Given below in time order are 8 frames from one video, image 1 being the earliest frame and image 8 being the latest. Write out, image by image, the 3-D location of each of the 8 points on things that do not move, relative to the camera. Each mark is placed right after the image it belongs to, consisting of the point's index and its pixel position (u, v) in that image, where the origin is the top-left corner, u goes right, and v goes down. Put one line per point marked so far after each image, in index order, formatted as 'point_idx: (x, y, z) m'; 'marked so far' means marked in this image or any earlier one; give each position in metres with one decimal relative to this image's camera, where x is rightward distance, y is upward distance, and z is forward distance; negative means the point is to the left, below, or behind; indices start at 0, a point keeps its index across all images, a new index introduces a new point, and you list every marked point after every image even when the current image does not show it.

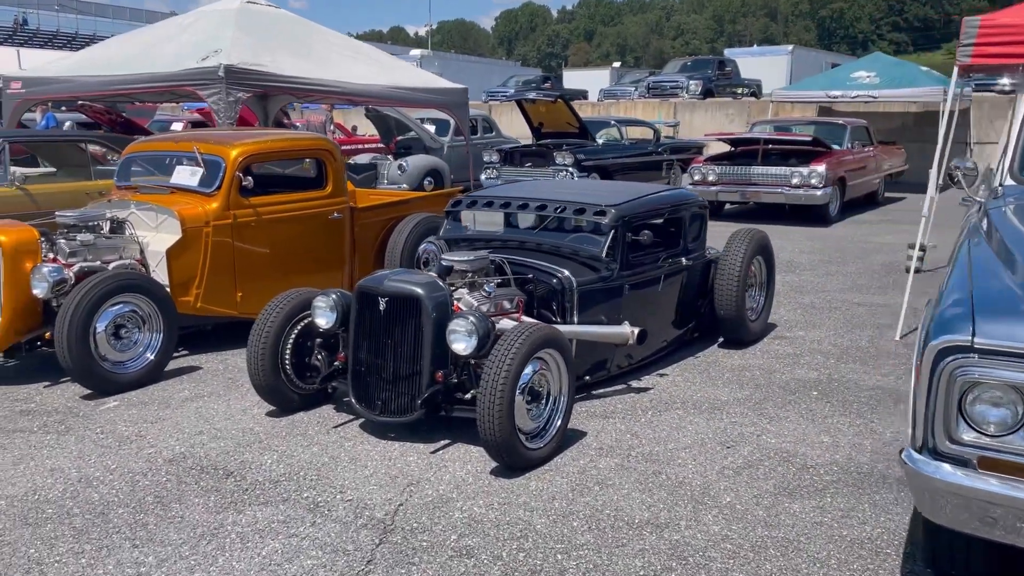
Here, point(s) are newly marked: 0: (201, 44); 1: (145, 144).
0: (-3.4, +2.7, +9.2) m
1: (-2.9, +1.2, +6.7) m
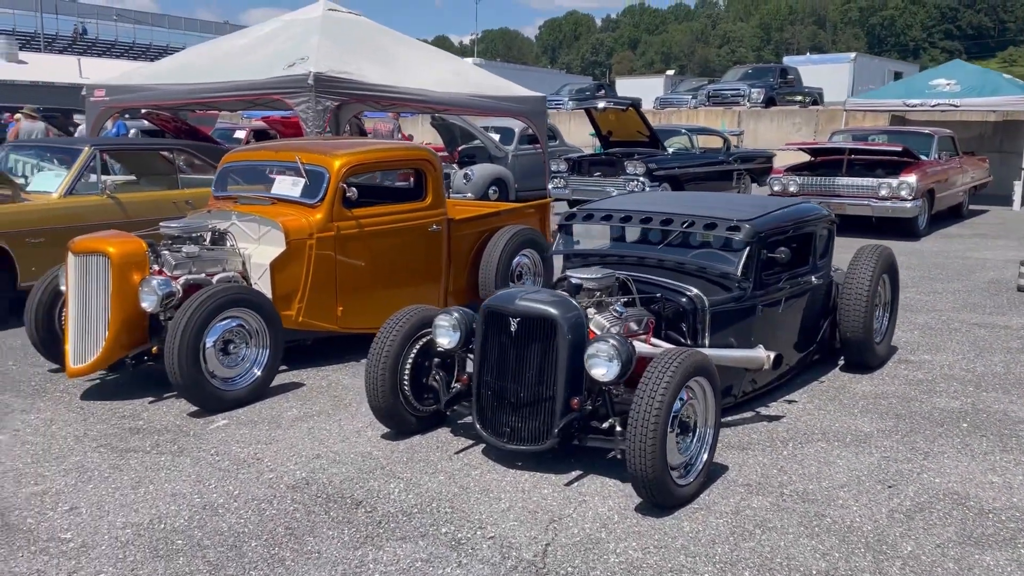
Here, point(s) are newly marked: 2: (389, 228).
0: (-2.4, +2.6, +9.1) m
1: (-2.1, +1.1, +6.5) m
2: (-0.9, +0.4, +6.2) m
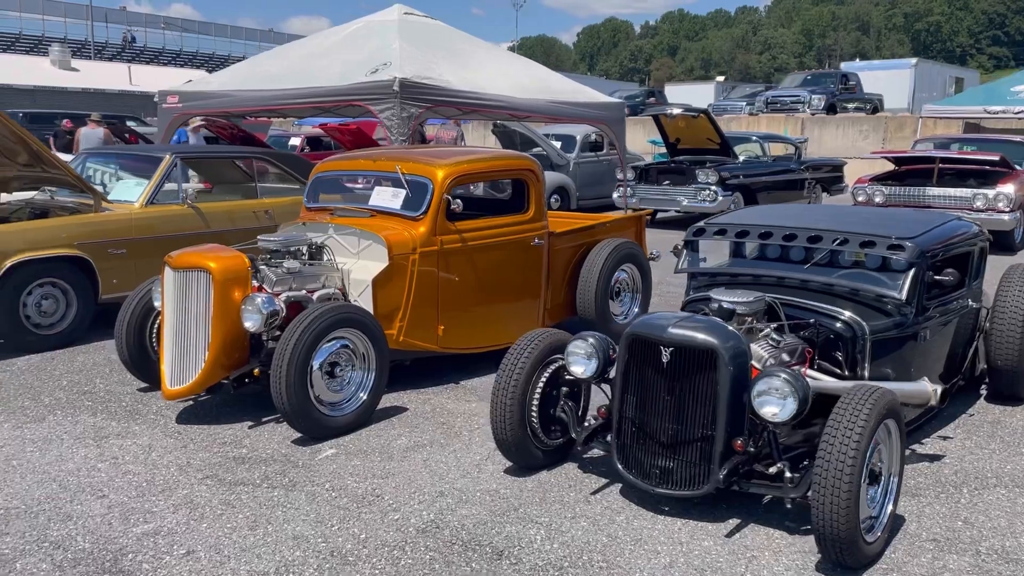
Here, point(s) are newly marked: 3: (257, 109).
0: (-1.5, +2.4, +8.8) m
1: (-1.3, +0.9, +6.2) m
2: (-0.1, +0.3, +5.8) m
3: (-2.8, +2.0, +9.3) m
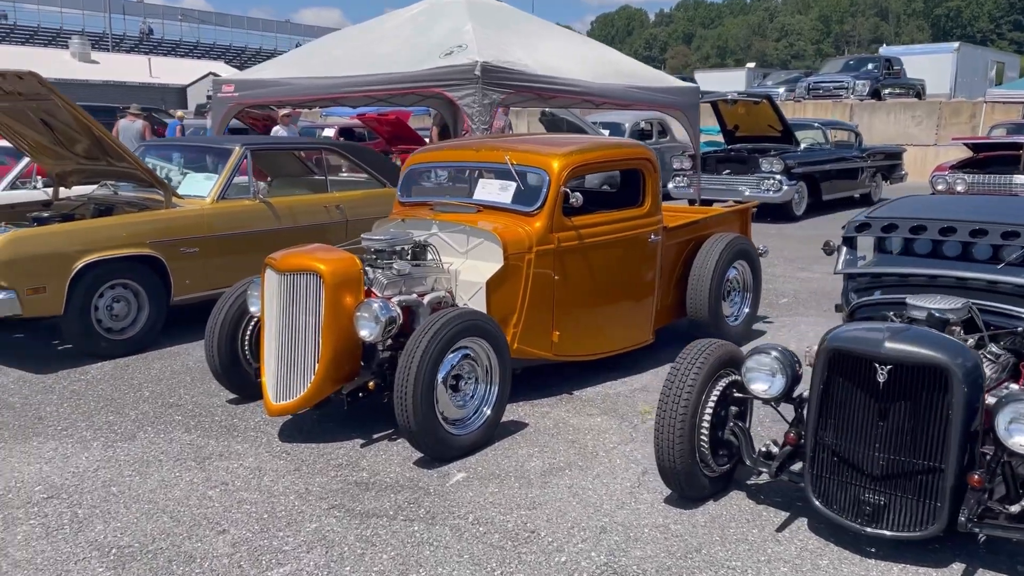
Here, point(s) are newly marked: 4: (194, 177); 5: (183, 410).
0: (-0.7, +2.4, +8.3) m
1: (-0.5, +0.9, +5.7) m
2: (+0.6, +0.3, +5.3) m
3: (-2.0, +2.0, +8.8) m
4: (-2.7, +1.0, +7.2) m
5: (-2.0, -0.7, +5.1) m
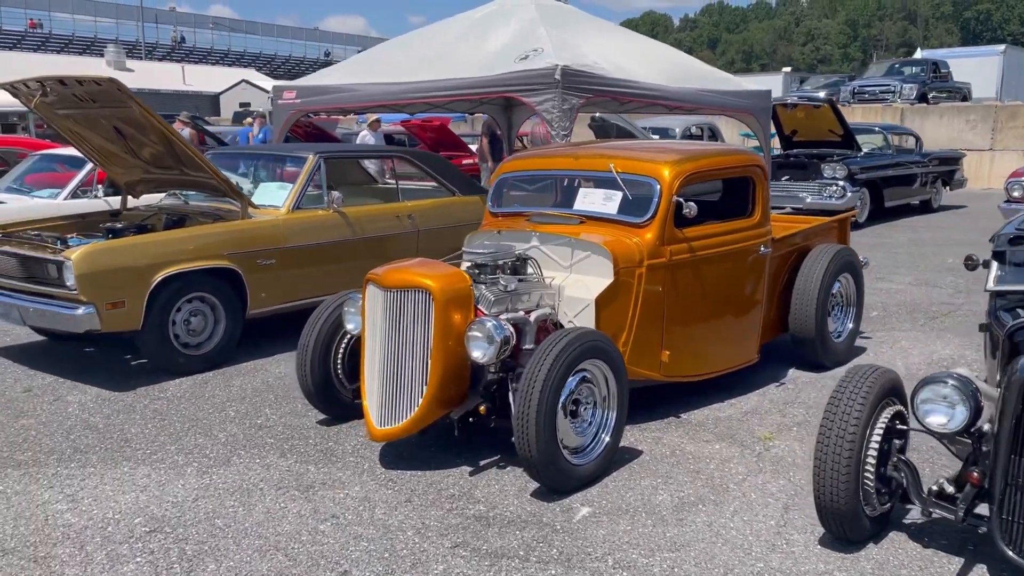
0: (0.0, +2.3, +8.0) m
1: (+0.1, +0.8, +5.4) m
2: (+1.2, +0.2, +5.0) m
3: (-1.3, +1.9, +8.6) m
4: (-2.0, +0.9, +7.0) m
5: (-1.4, -0.8, +4.8) m
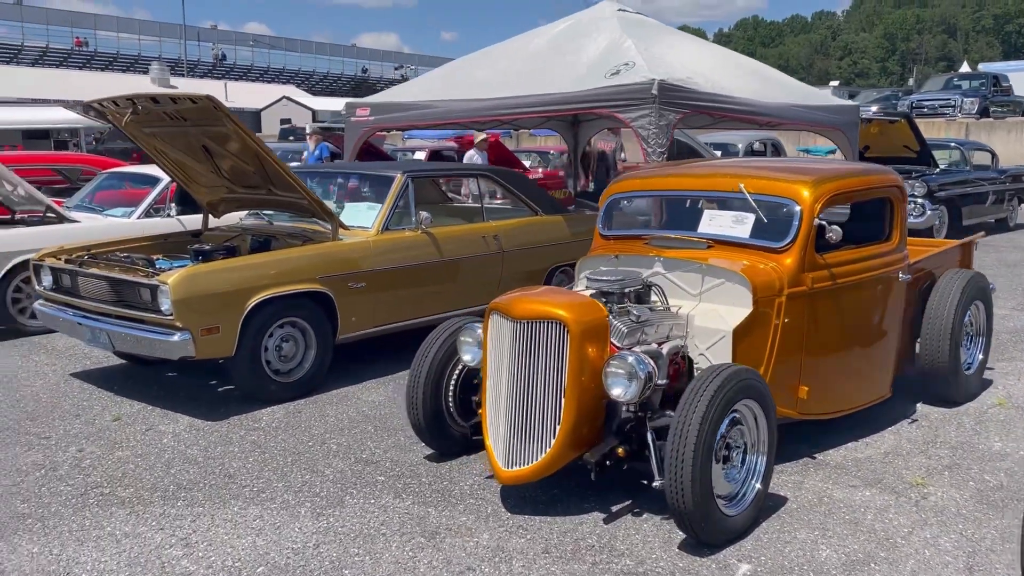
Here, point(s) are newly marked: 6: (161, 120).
0: (+0.8, +2.1, +7.8) m
1: (+0.8, +0.7, +5.1) m
2: (+1.9, 0.0, +4.7) m
3: (-0.5, +1.7, +8.3) m
4: (-1.3, +0.7, +6.8) m
5: (-0.7, -1.0, +4.6) m
6: (-2.5, +1.2, +6.1) m
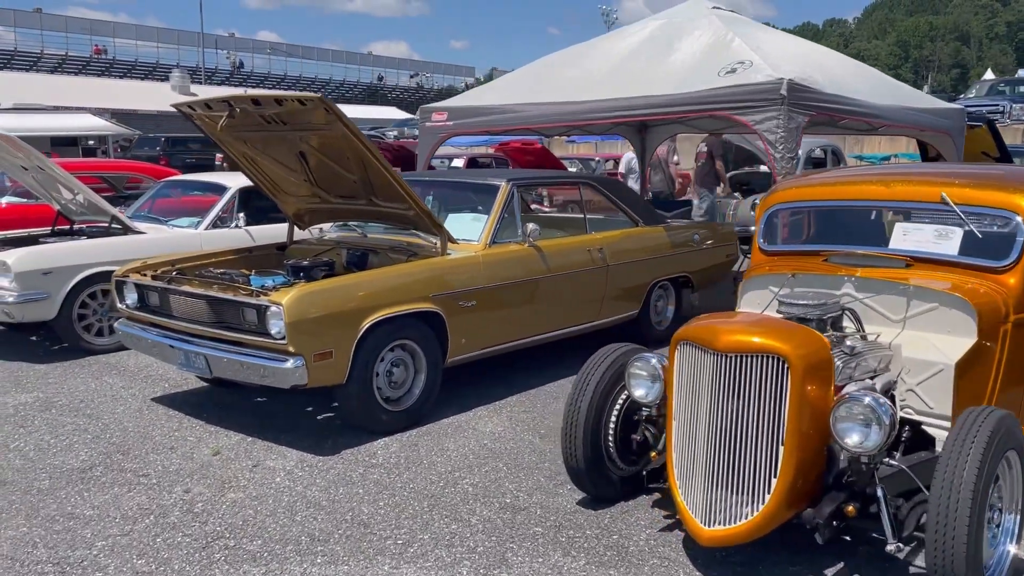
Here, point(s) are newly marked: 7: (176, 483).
0: (+1.7, +2.0, +7.2) m
1: (+1.6, +0.5, +4.6) m
2: (+2.7, -0.1, +4.1) m
3: (+0.4, +1.5, +7.8) m
4: (-0.4, +0.5, +6.3) m
5: (+0.1, -1.1, +4.0) m
6: (-1.7, +1.1, +5.6) m
7: (-1.8, -1.0, +4.5) m
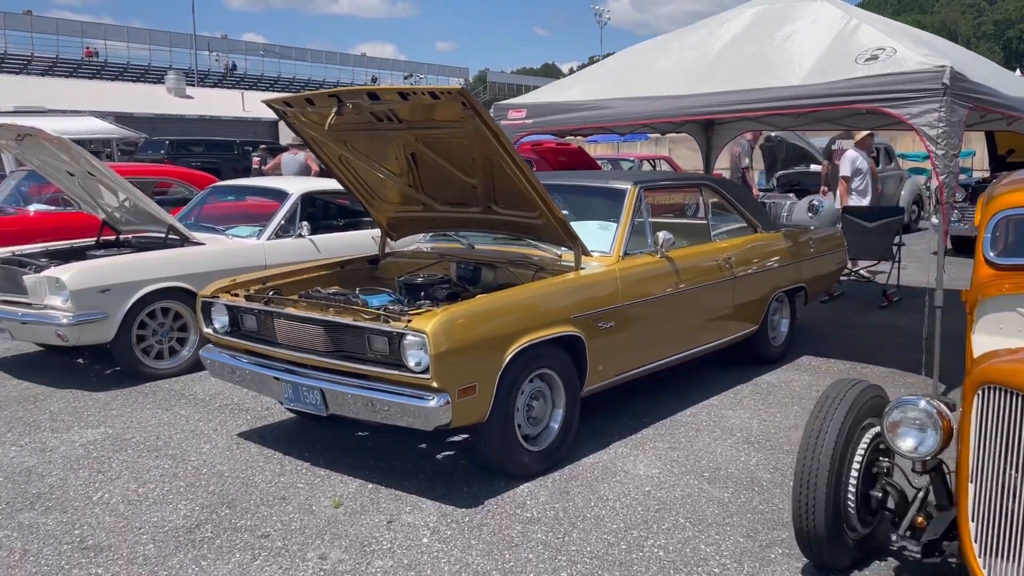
0: (+2.5, +1.9, +6.5) m
1: (+2.5, +0.5, +3.9) m
2: (+3.6, -0.2, +3.4) m
3: (+1.2, +1.4, +7.1) m
4: (+0.4, +0.4, +5.6) m
5: (+1.0, -1.2, +3.3) m
6: (-0.8, +1.0, +4.9) m
7: (-0.9, -1.2, +3.8) m
